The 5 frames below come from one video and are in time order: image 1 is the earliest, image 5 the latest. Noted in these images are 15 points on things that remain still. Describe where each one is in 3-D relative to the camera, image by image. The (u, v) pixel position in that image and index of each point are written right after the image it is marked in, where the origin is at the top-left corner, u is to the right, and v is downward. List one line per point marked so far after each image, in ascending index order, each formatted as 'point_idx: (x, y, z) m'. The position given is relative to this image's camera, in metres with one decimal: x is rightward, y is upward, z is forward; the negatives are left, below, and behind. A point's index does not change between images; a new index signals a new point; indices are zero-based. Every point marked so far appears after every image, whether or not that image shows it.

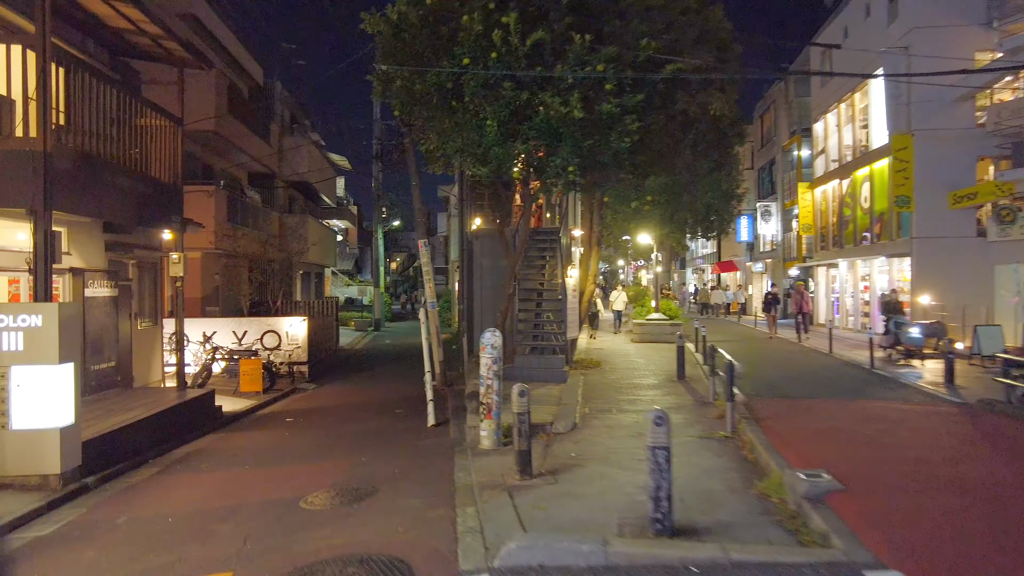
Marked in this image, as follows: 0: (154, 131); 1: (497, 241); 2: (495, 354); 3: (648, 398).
0: (-6.8, +3.0, +12.7) m
1: (-0.3, +1.3, +18.3) m
2: (-0.2, -0.8, +8.3) m
3: (+2.3, -1.9, +11.5) m
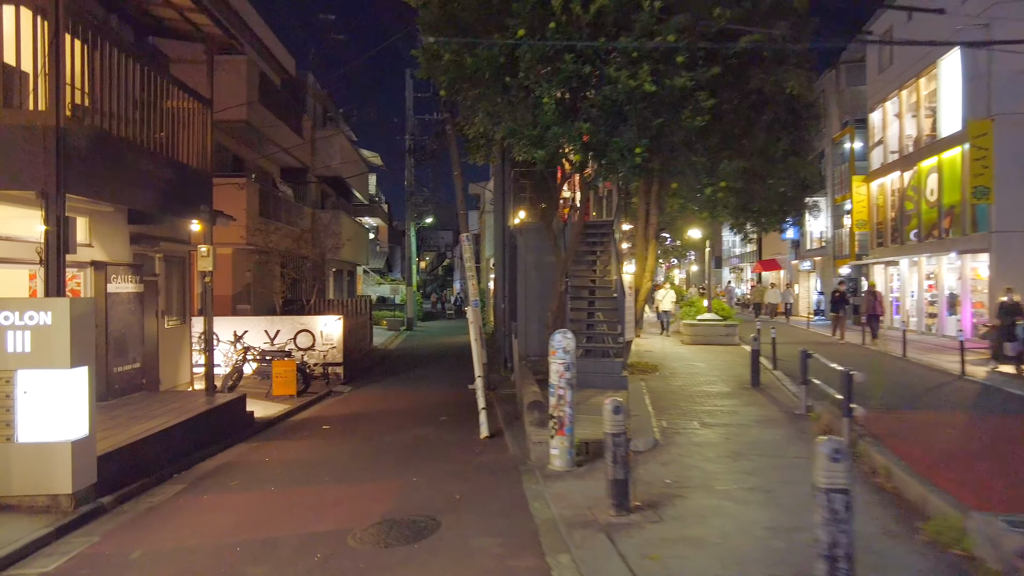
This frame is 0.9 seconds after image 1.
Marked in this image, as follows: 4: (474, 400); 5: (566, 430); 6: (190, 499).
0: (-5.8, +3.1, +11.8) m
1: (+0.8, +1.3, +17.1) m
2: (+0.6, -0.8, +7.1) m
3: (+3.2, -1.8, +10.2) m
4: (-0.8, -2.3, +13.7) m
5: (+0.6, -1.5, +7.1) m
6: (-3.5, -2.3, +7.3) m
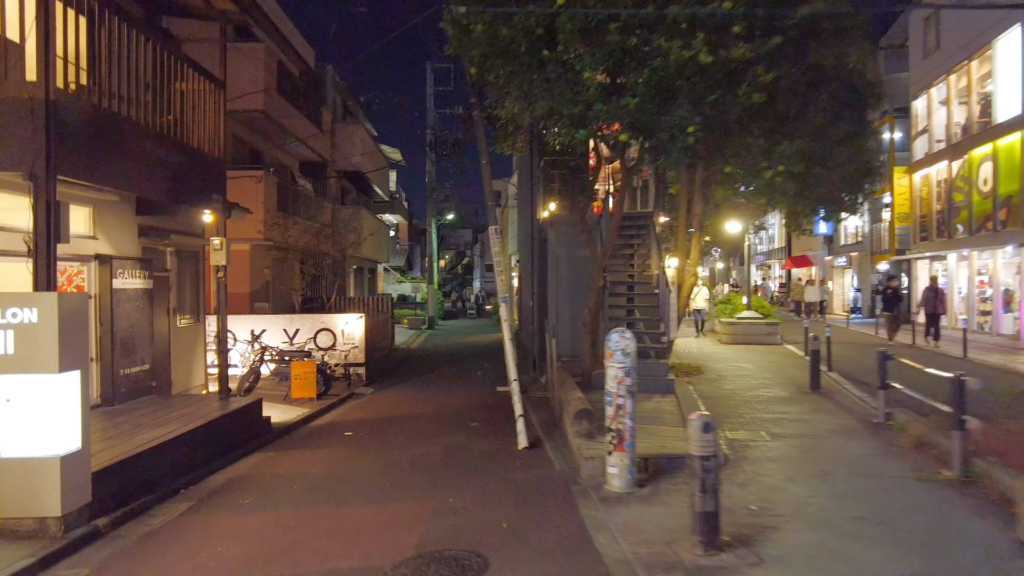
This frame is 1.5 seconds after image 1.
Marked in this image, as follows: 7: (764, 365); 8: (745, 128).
0: (-5.2, +3.1, +11.0) m
1: (+1.6, +1.4, +16.1) m
2: (+1.0, -0.7, +6.2) m
3: (+3.8, -1.7, +9.1) m
4: (-0.1, -2.2, +12.7) m
5: (+1.0, -1.4, +6.1) m
6: (-3.0, -2.2, +6.5) m
7: (+5.5, -1.7, +14.8) m
8: (+3.6, +2.5, +10.4) m
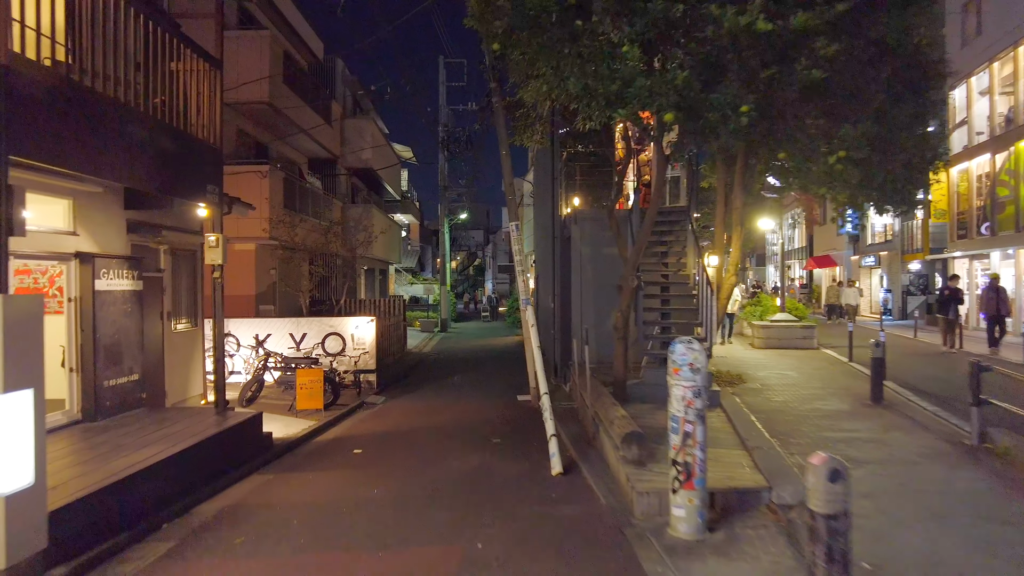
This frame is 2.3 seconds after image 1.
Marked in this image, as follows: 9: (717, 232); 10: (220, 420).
0: (-4.8, +3.1, +10.0) m
1: (+2.0, +1.4, +15.0) m
2: (+1.4, -0.7, +5.0) m
3: (+4.1, -1.7, +8.0) m
4: (+0.3, -2.2, +11.6) m
5: (+1.4, -1.4, +5.0) m
6: (-2.7, -2.2, +5.4) m
7: (+5.9, -1.7, +13.6) m
8: (+4.0, +2.5, +9.2) m
9: (+4.0, +1.1, +13.3) m
10: (-4.0, -1.8, +9.3) m
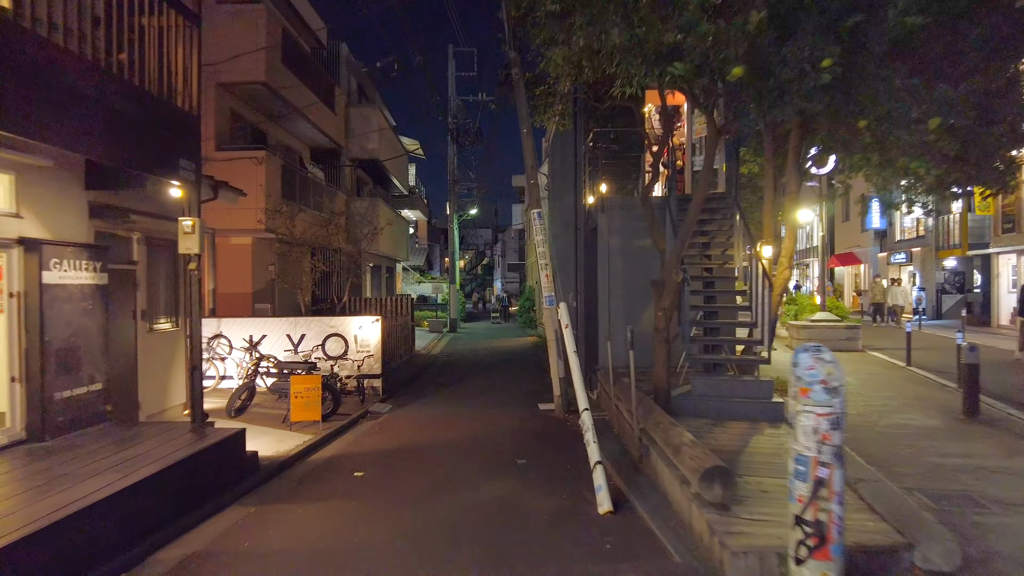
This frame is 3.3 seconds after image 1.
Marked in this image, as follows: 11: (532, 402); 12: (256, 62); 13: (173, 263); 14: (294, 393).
0: (-4.5, +3.2, +8.5) m
1: (+2.4, +1.5, +13.4) m
2: (+1.7, -0.6, +3.5) m
3: (+4.5, -1.6, +6.4) m
4: (+0.7, -2.1, +10.1) m
5: (+1.7, -1.4, +3.5) m
6: (-2.4, -2.2, +4.0) m
7: (+6.3, -1.6, +12.0) m
8: (+4.3, +2.5, +7.7) m
9: (+4.4, +1.2, +11.7) m
10: (-3.7, -1.7, +7.8) m
11: (+0.4, -2.2, +13.2) m
12: (-5.8, +5.1, +15.3) m
13: (-5.2, +0.4, +10.3) m
14: (-3.5, -1.6, +10.8) m
